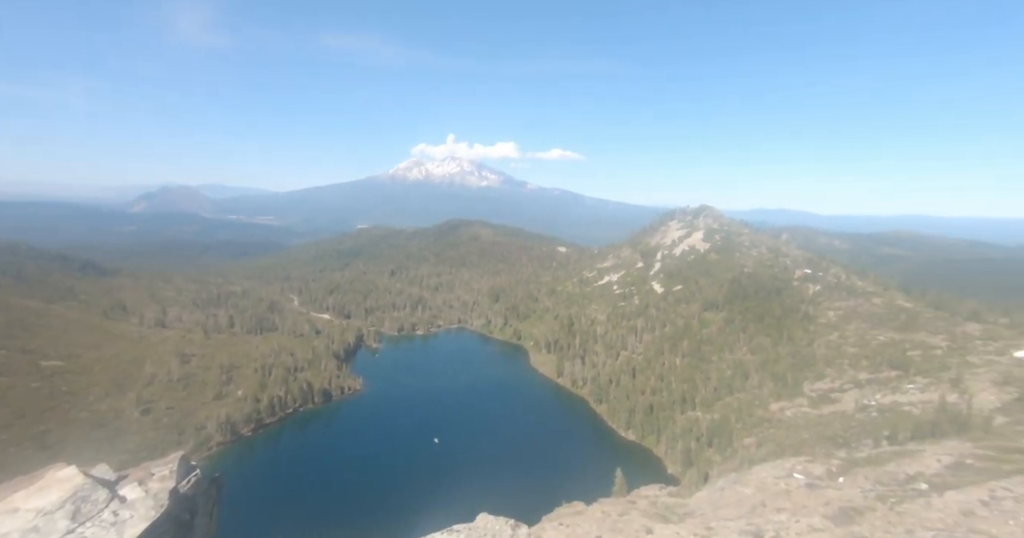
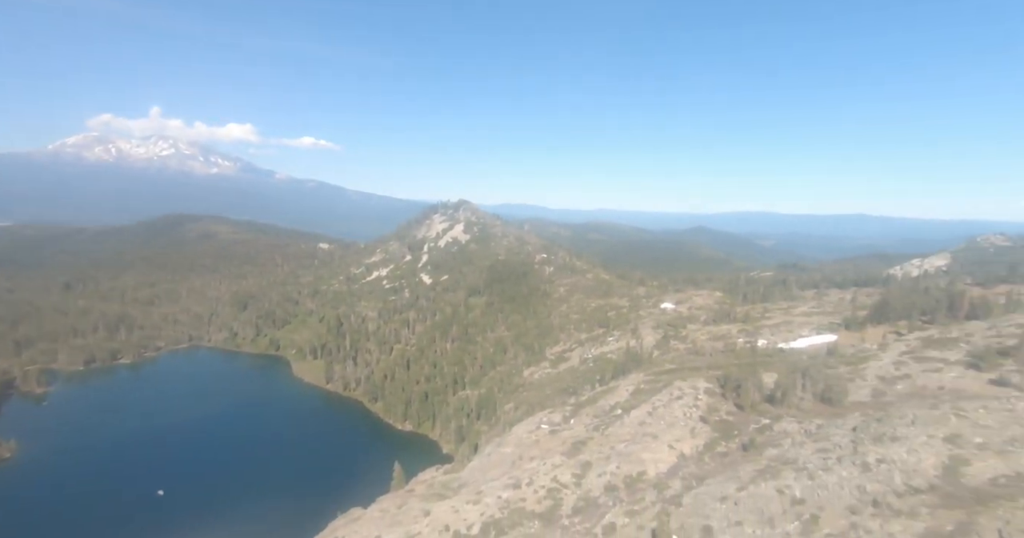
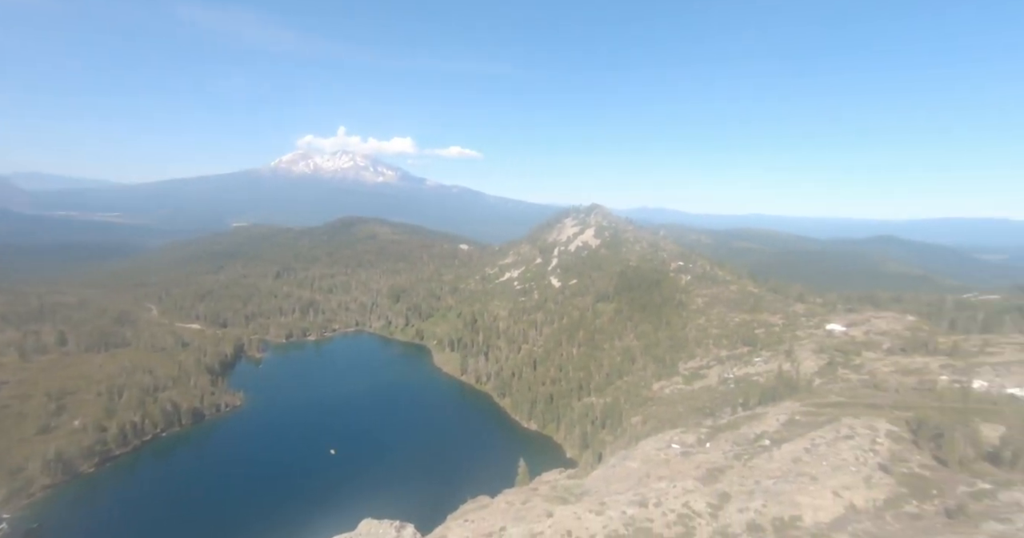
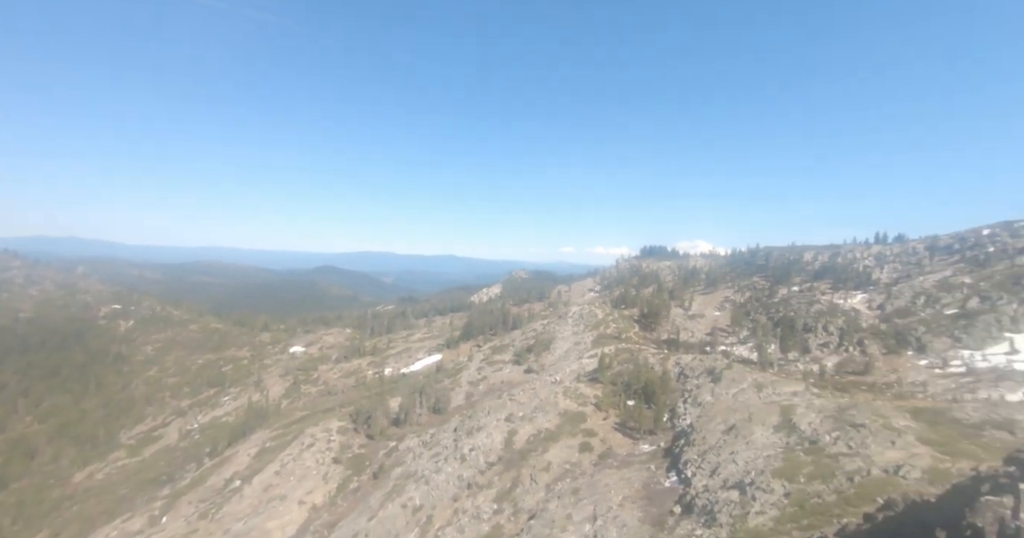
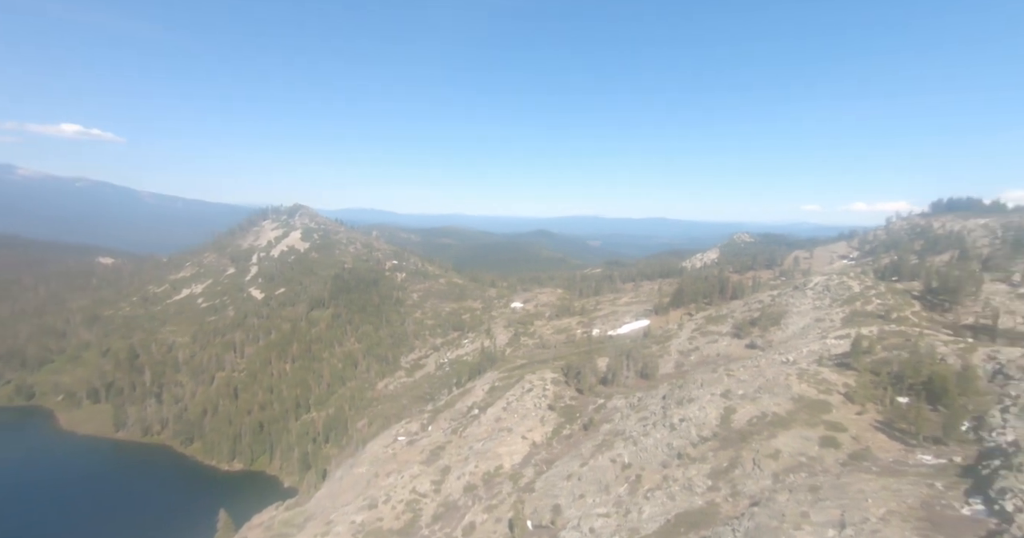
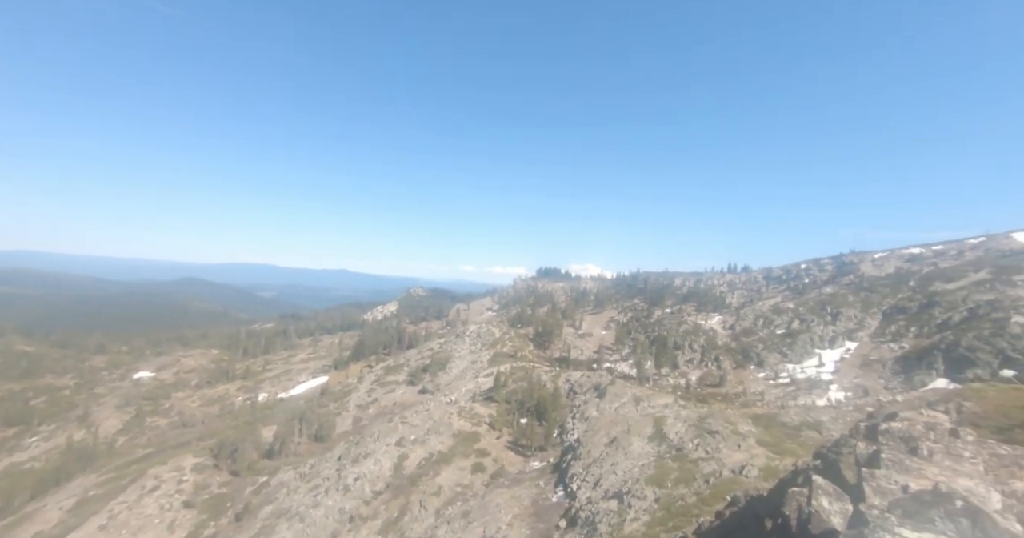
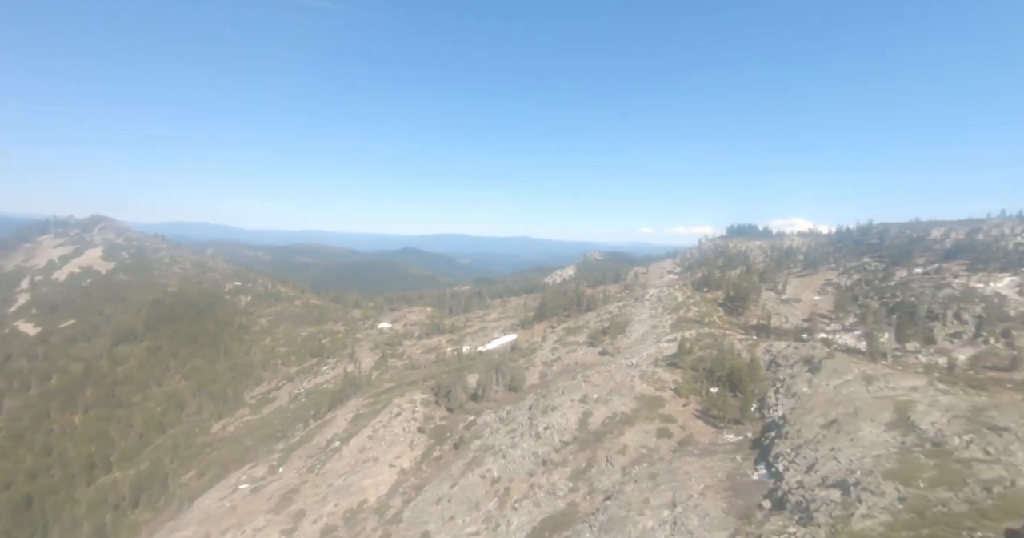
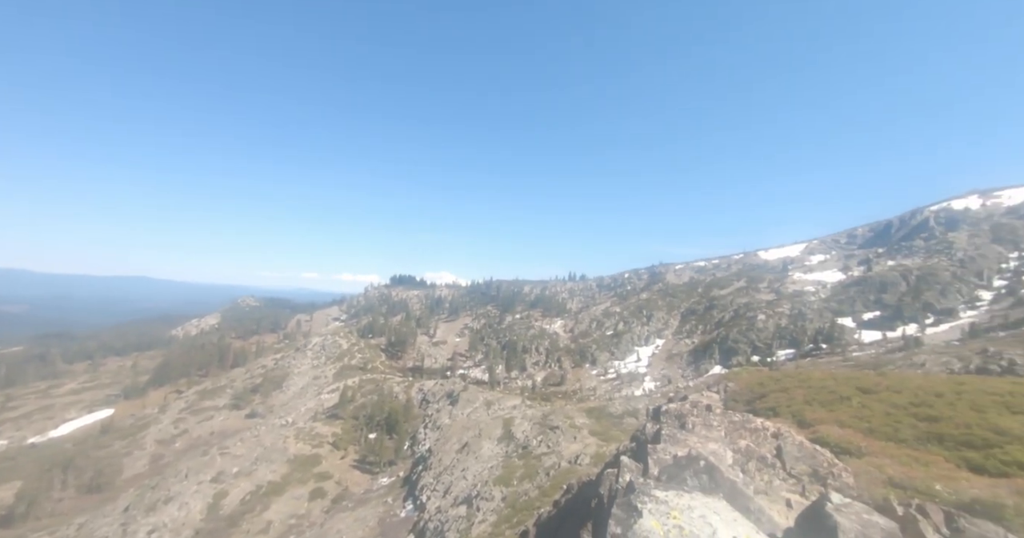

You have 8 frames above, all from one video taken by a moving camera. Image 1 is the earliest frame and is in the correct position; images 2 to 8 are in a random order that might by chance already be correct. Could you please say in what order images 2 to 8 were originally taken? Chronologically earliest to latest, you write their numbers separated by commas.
3, 2, 5, 7, 4, 6, 8
